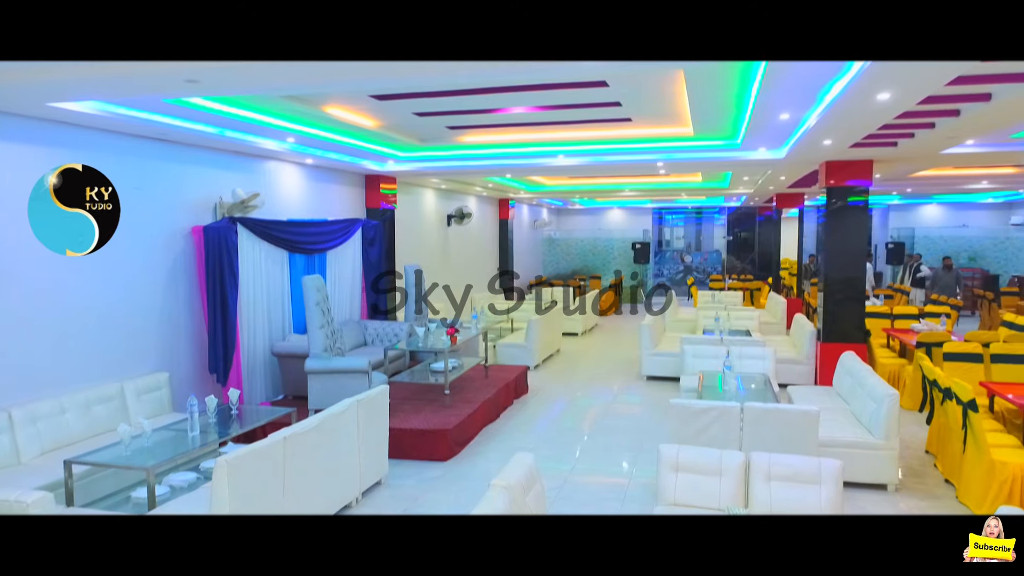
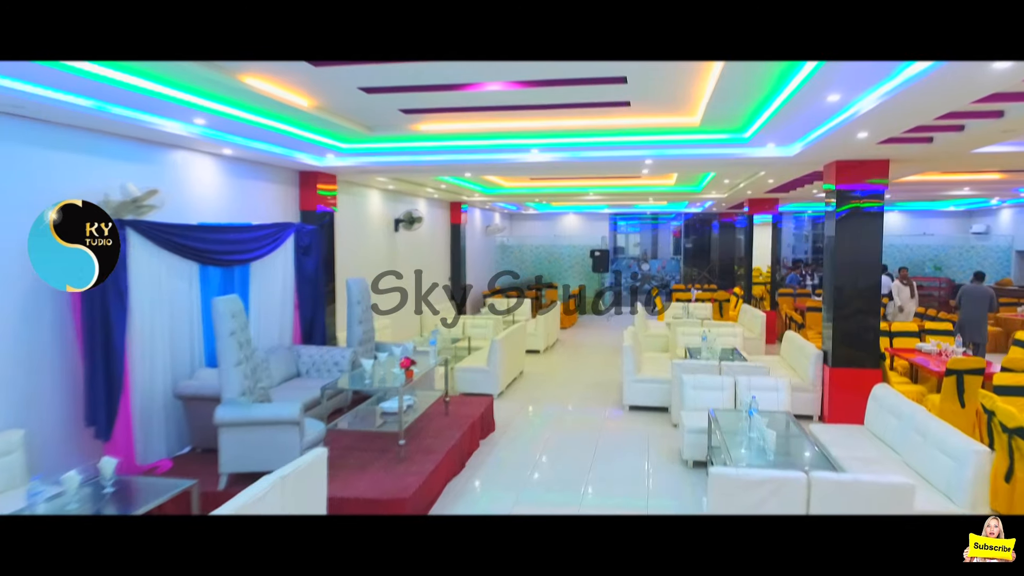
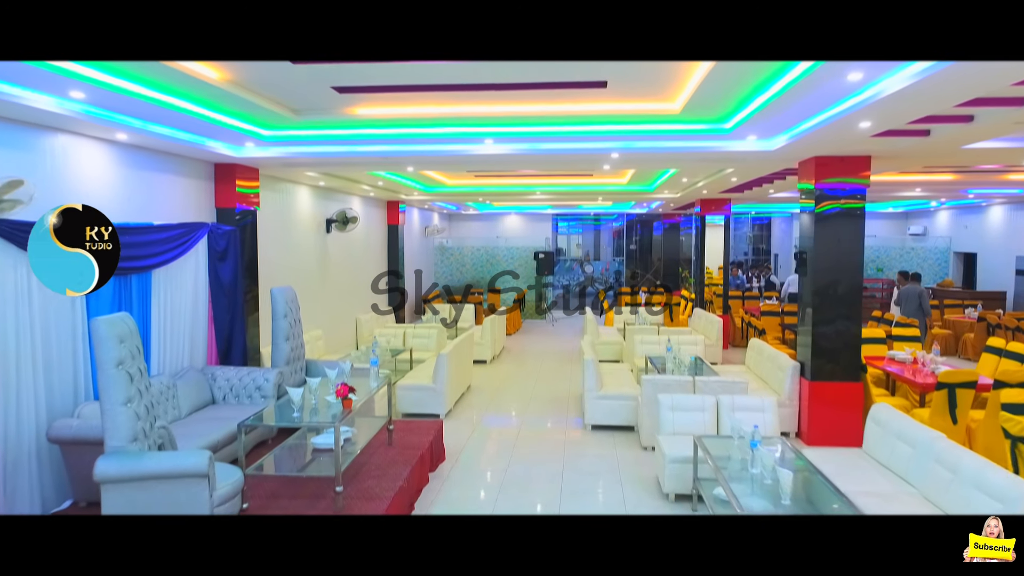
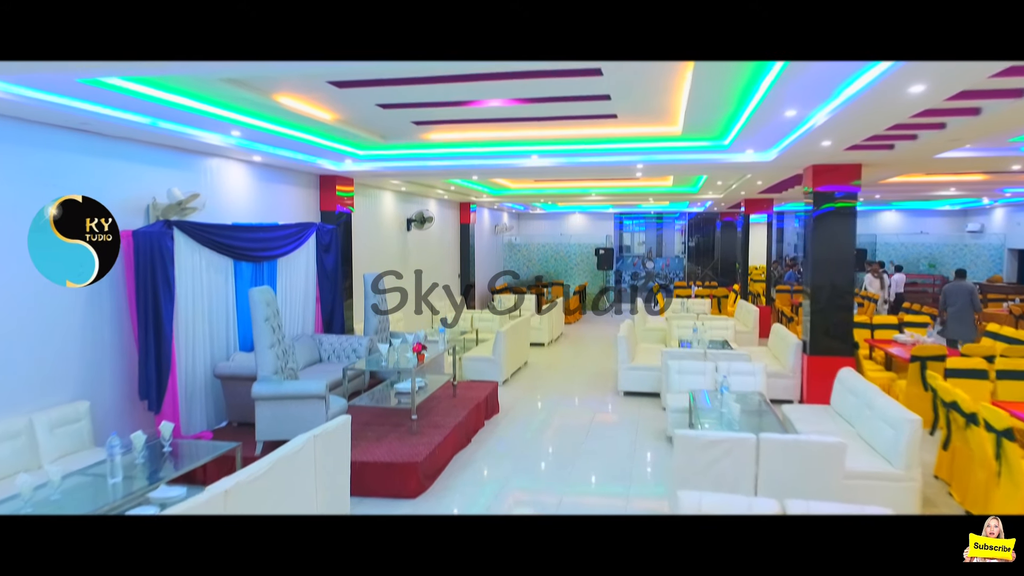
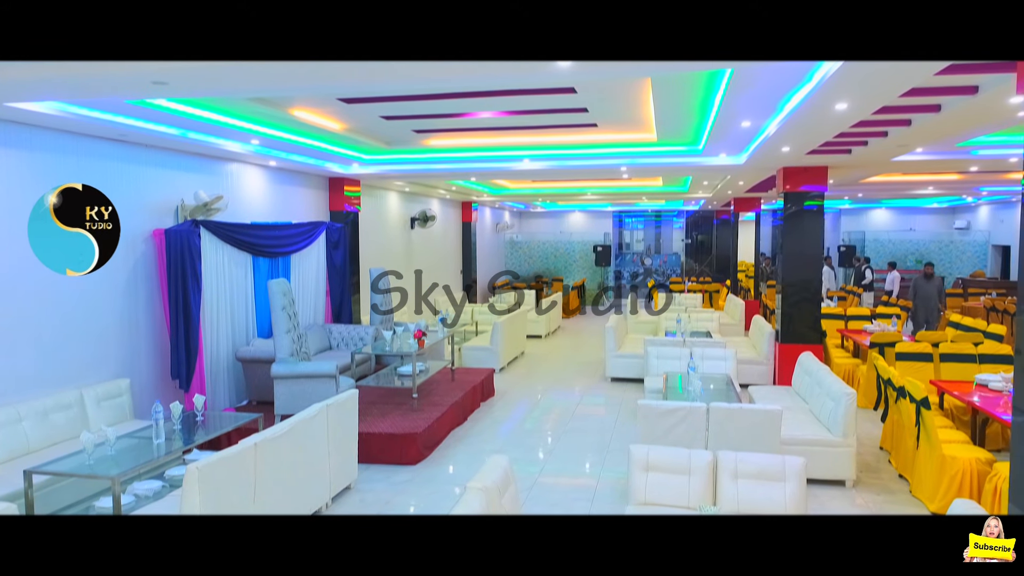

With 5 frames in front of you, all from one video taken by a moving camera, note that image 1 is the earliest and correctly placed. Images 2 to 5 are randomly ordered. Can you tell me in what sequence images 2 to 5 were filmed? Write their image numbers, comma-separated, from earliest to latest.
5, 4, 2, 3
